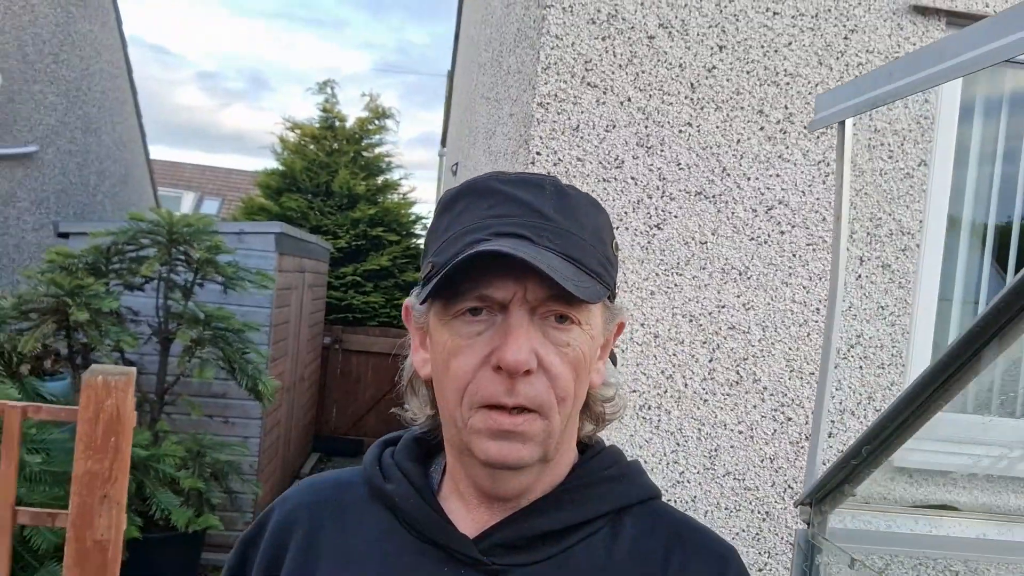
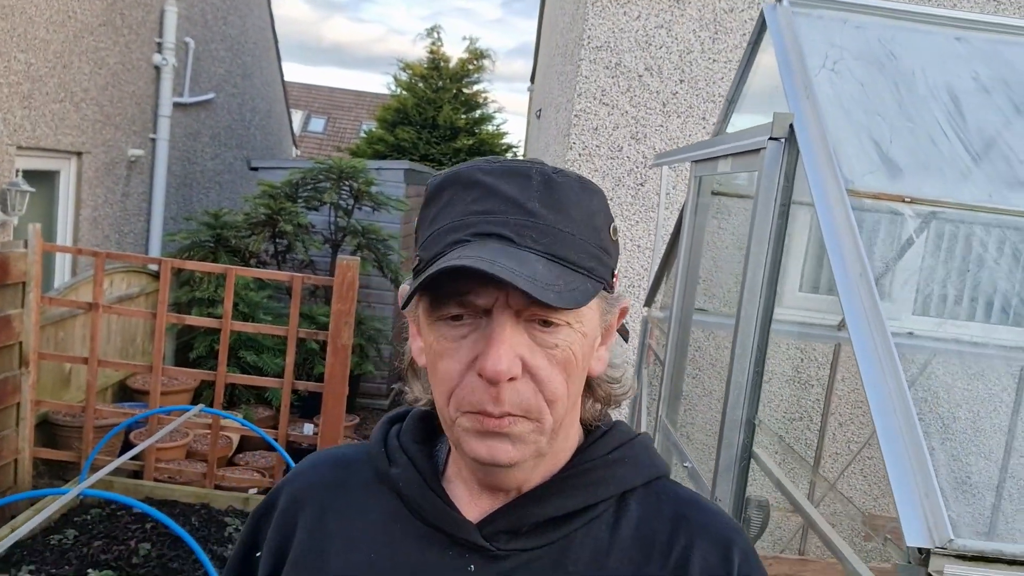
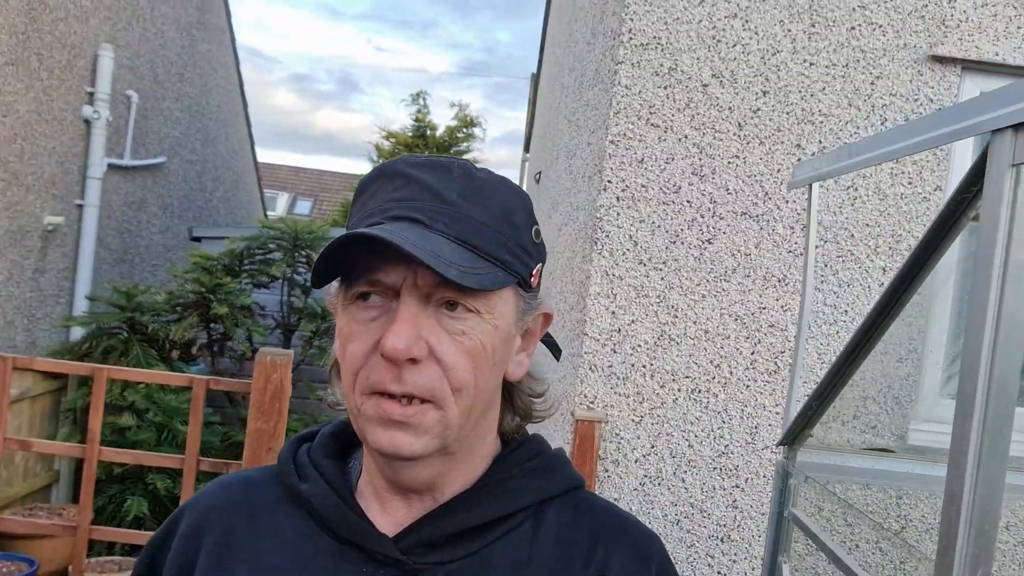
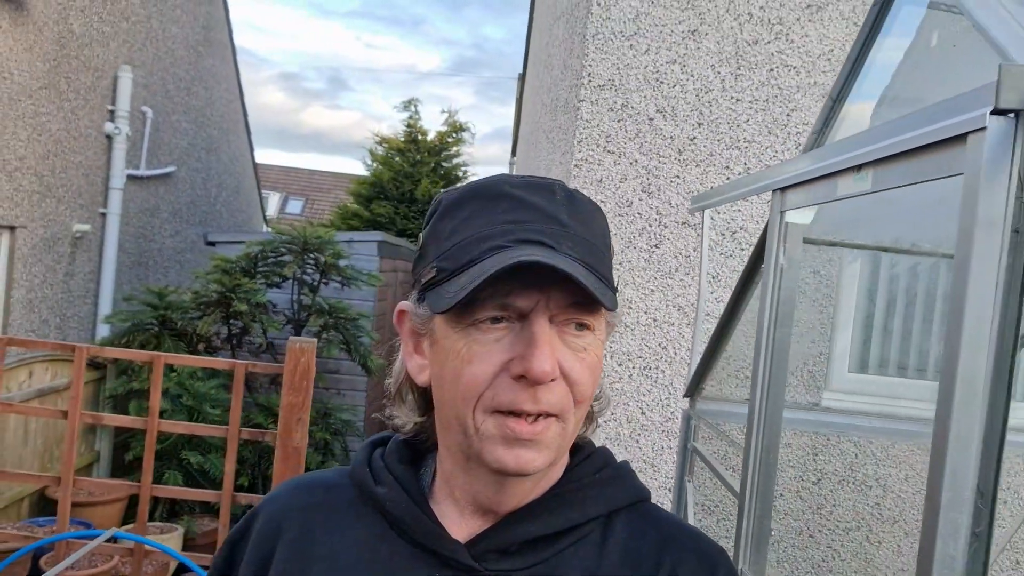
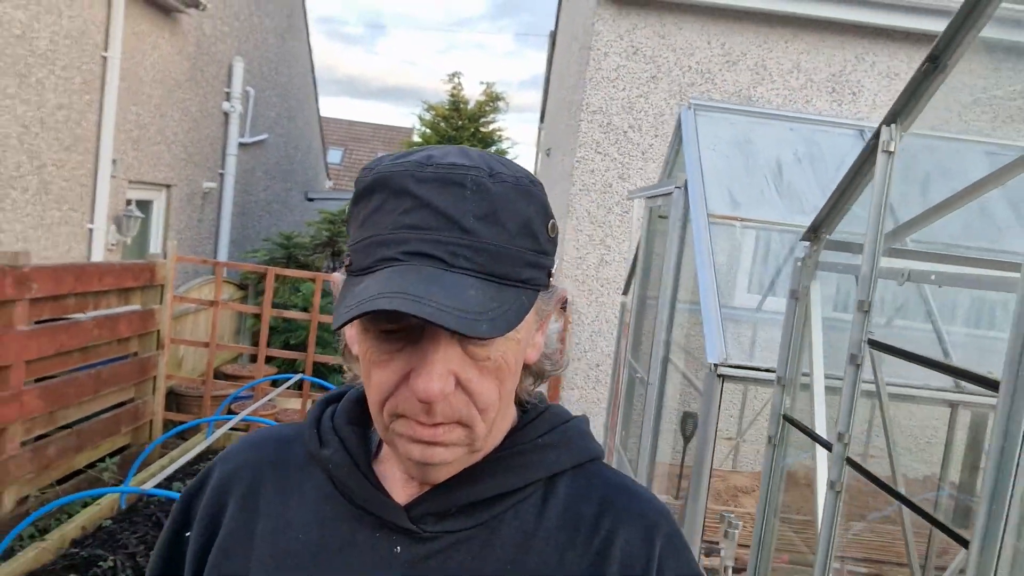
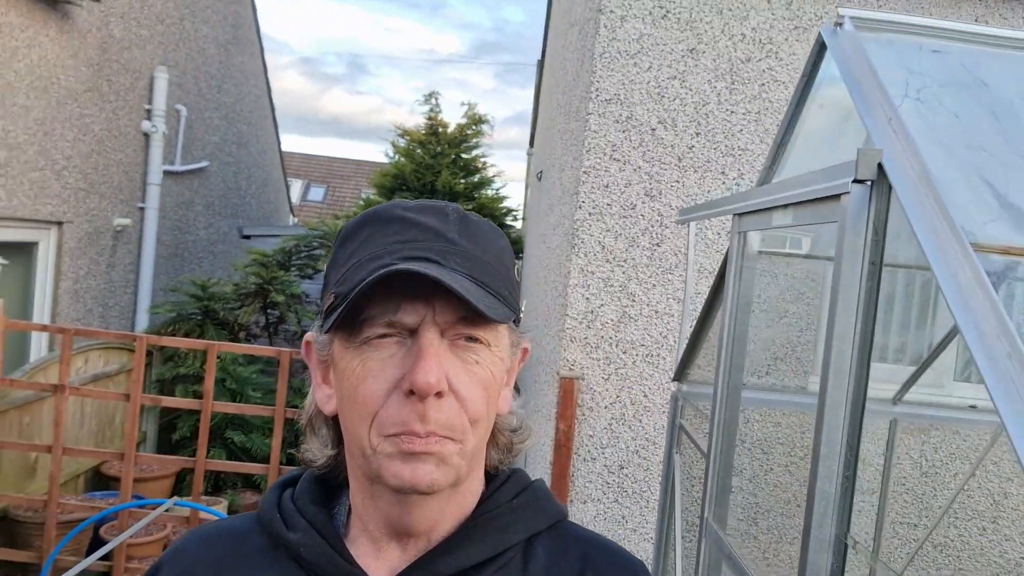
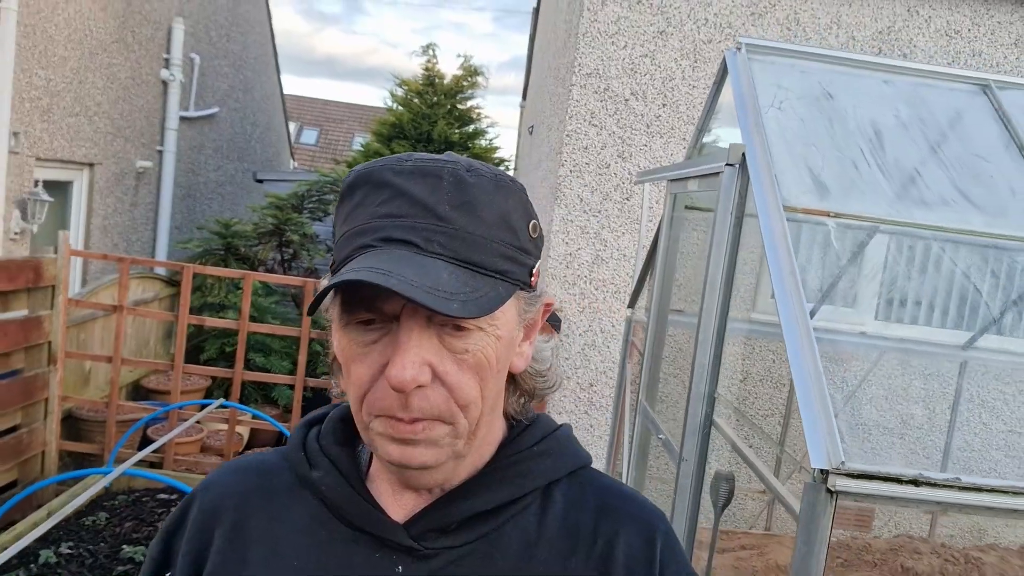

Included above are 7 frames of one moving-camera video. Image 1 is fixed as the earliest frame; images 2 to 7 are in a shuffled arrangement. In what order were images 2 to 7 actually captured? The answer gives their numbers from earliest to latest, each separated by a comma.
3, 4, 6, 2, 7, 5
